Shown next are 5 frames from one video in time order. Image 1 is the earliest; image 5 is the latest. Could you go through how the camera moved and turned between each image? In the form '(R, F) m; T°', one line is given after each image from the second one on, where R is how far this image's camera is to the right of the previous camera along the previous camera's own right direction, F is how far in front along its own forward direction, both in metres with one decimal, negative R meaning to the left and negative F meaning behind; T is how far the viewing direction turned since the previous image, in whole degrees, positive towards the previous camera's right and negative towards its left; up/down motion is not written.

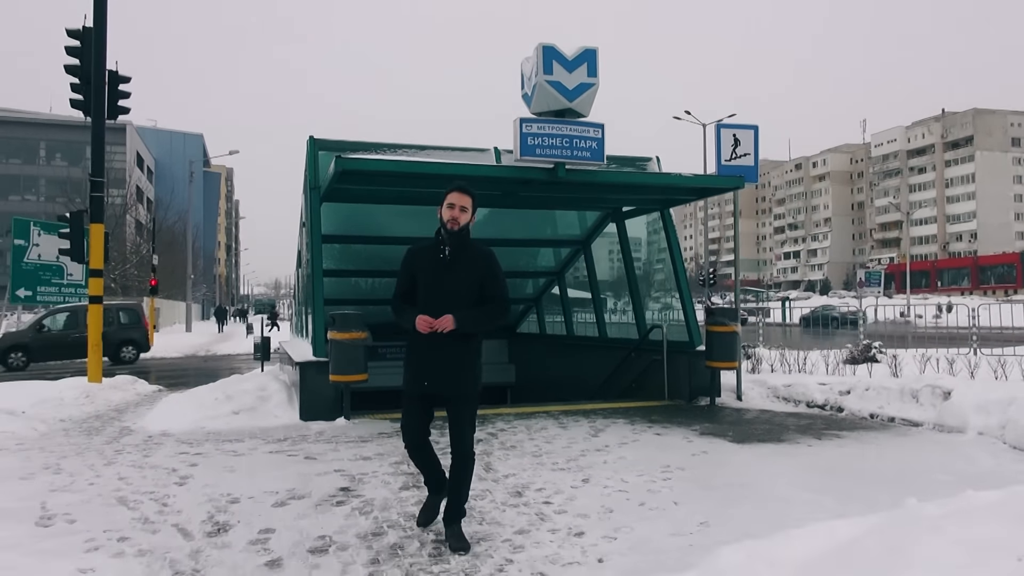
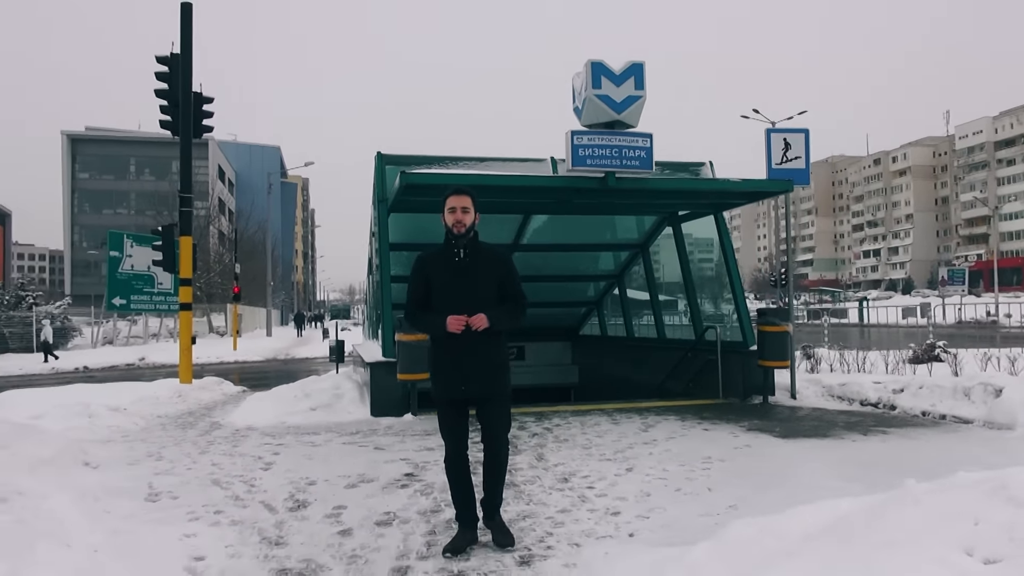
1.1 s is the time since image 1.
(+0.2, -0.4) m; -5°
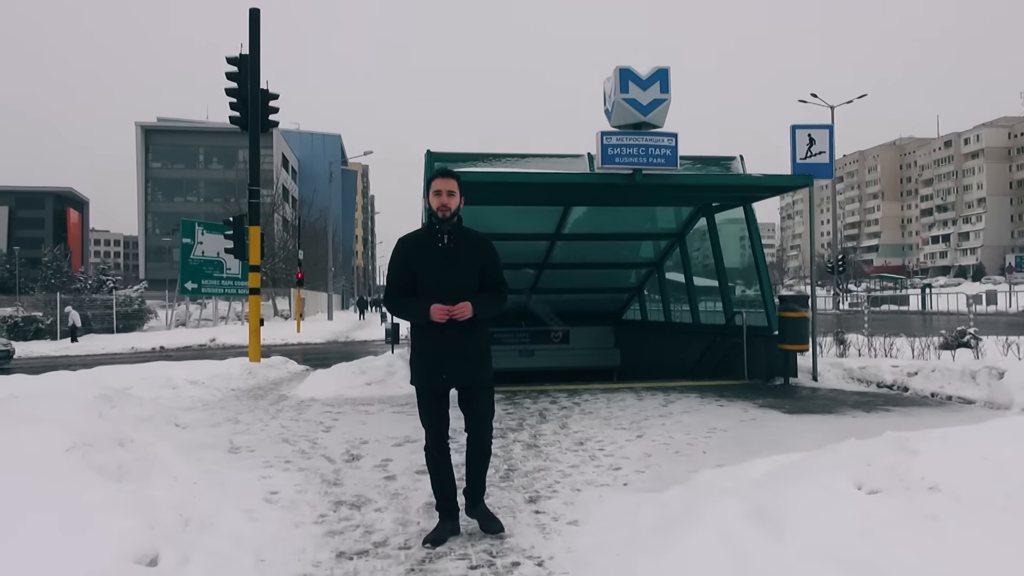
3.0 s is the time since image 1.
(+0.3, -0.8) m; -4°
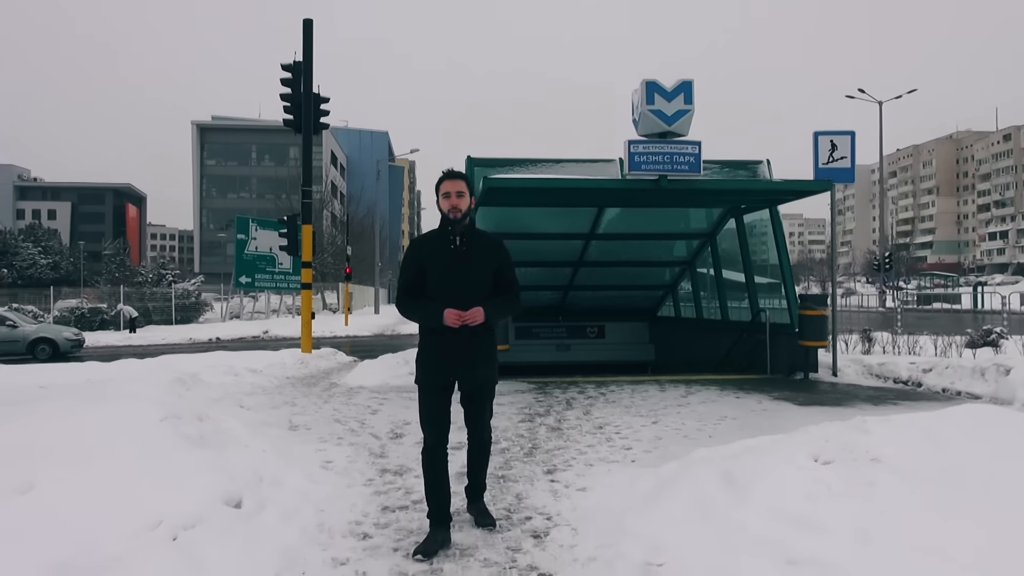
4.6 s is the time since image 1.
(+0.2, -0.7) m; -3°
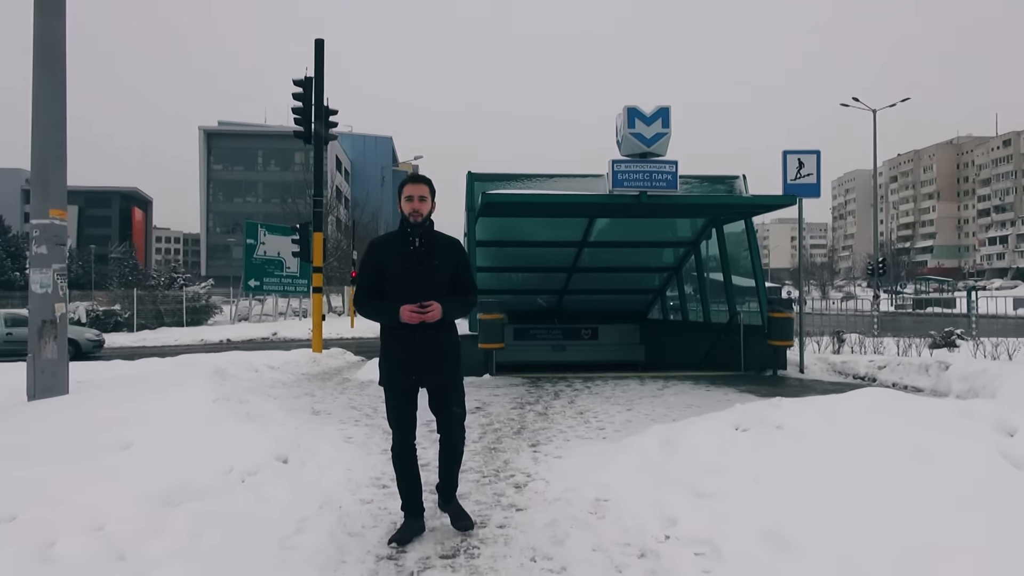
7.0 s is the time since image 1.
(+0.1, -1.0) m; 0°
